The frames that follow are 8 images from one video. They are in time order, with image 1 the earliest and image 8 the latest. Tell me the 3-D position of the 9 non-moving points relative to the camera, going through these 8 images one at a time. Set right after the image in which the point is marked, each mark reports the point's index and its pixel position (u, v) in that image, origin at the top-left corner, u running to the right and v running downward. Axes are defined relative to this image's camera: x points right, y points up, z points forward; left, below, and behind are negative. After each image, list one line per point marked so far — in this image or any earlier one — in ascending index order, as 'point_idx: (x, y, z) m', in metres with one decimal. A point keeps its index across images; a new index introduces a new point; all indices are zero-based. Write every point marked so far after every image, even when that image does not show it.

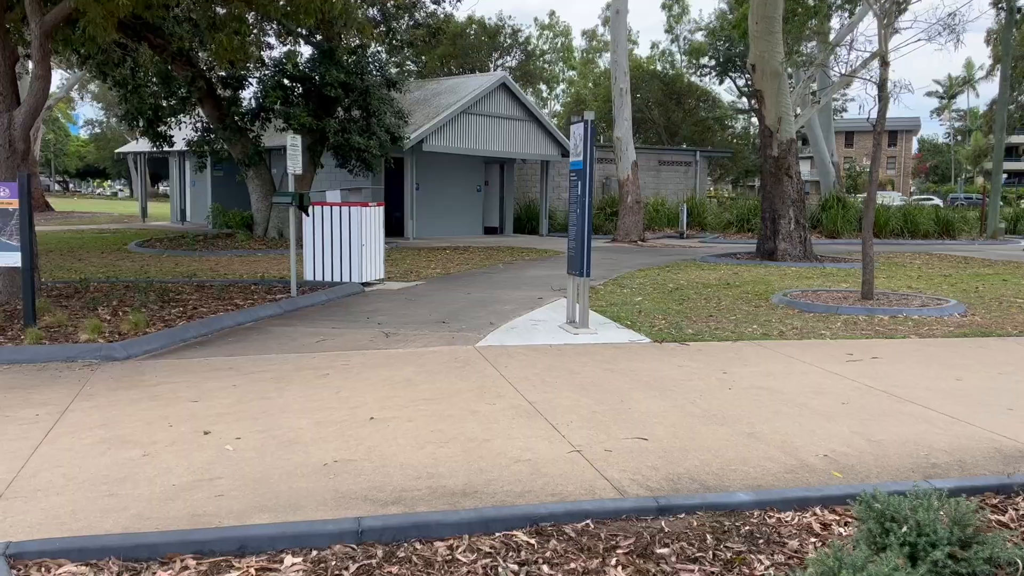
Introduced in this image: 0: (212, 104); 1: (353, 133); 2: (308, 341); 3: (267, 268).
0: (-7.0, +4.3, +19.2) m
1: (-3.7, +3.6, +19.3) m
2: (-2.0, -0.5, +8.0) m
3: (-4.1, +0.3, +14.2) m
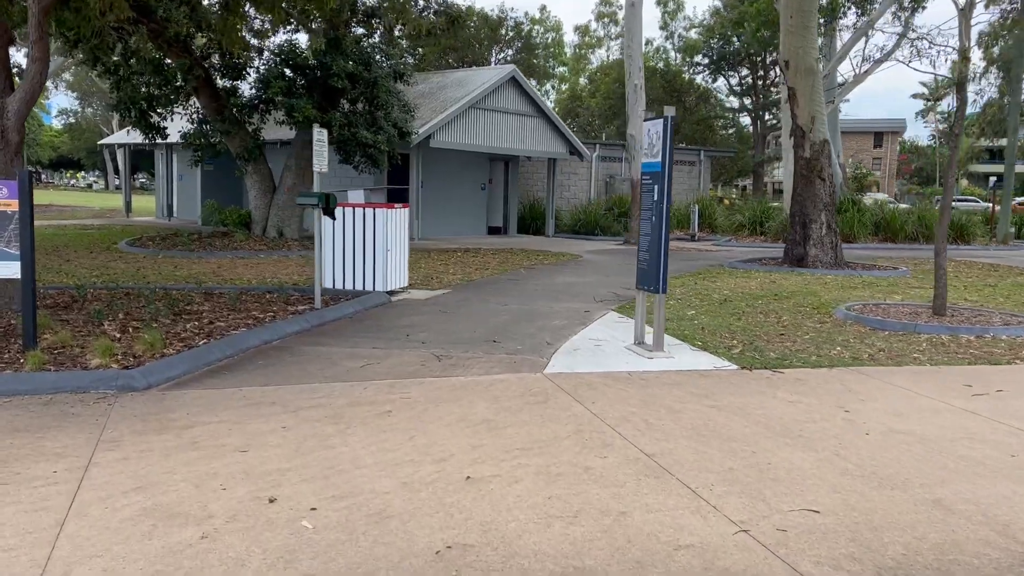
0: (-6.6, +4.2, +18.1) m
1: (-3.3, +3.5, +18.3) m
2: (-1.4, -0.6, +7.0) m
3: (-3.7, +0.2, +13.1) m
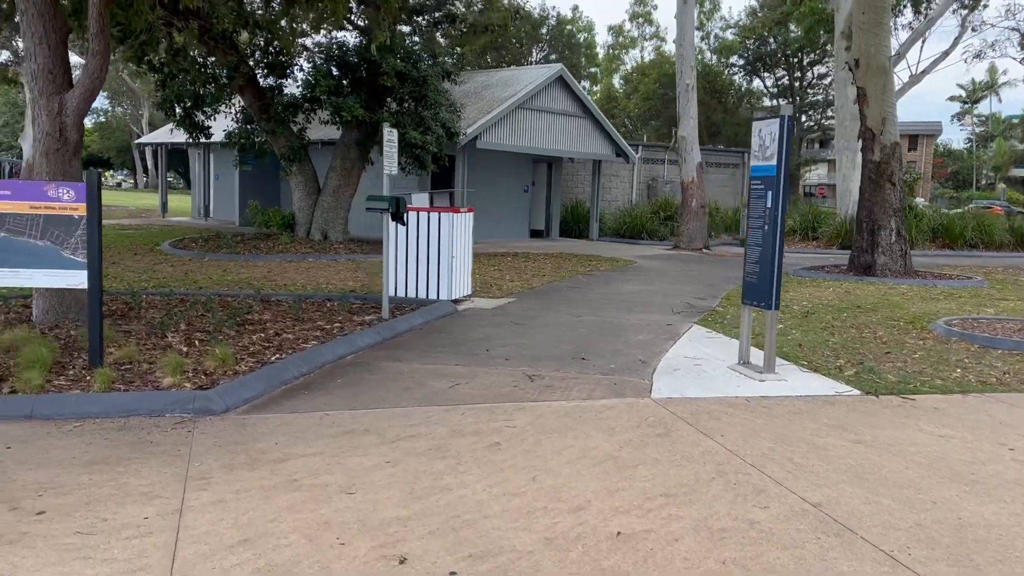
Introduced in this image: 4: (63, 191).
0: (-5.5, +4.2, +17.7) m
1: (-2.2, +3.4, +17.8) m
2: (-0.6, -0.8, +6.4) m
3: (-2.8, +0.1, +12.6) m
4: (-3.3, +0.7, +6.0) m
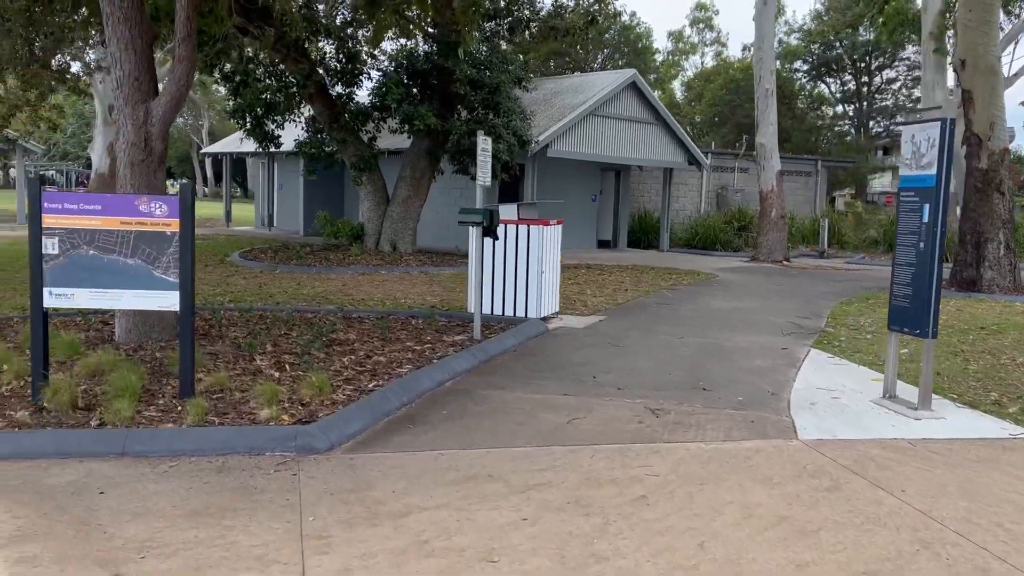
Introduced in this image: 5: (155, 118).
0: (-3.9, +3.9, +17.4) m
1: (-0.6, +3.2, +17.3) m
2: (+0.3, -0.9, +5.8) m
3: (-1.5, -0.1, +12.1) m
4: (-2.4, +0.6, +5.6) m
5: (-3.2, +1.5, +7.4) m
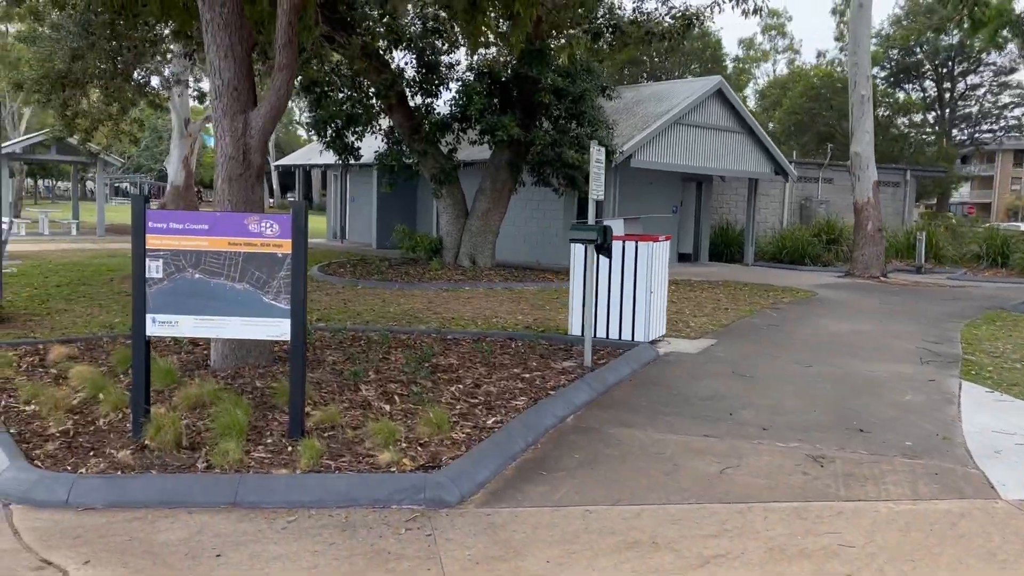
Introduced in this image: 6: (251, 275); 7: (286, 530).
0: (-2.2, +3.6, +17.0) m
1: (+1.1, +2.8, +16.6) m
2: (+1.2, -1.1, +5.1) m
3: (-0.2, -0.4, +11.6) m
4: (-1.5, +0.4, +5.1) m
5: (-2.2, +1.3, +7.0) m
6: (-1.6, +0.1, +5.1) m
7: (-1.1, -1.2, +4.0) m
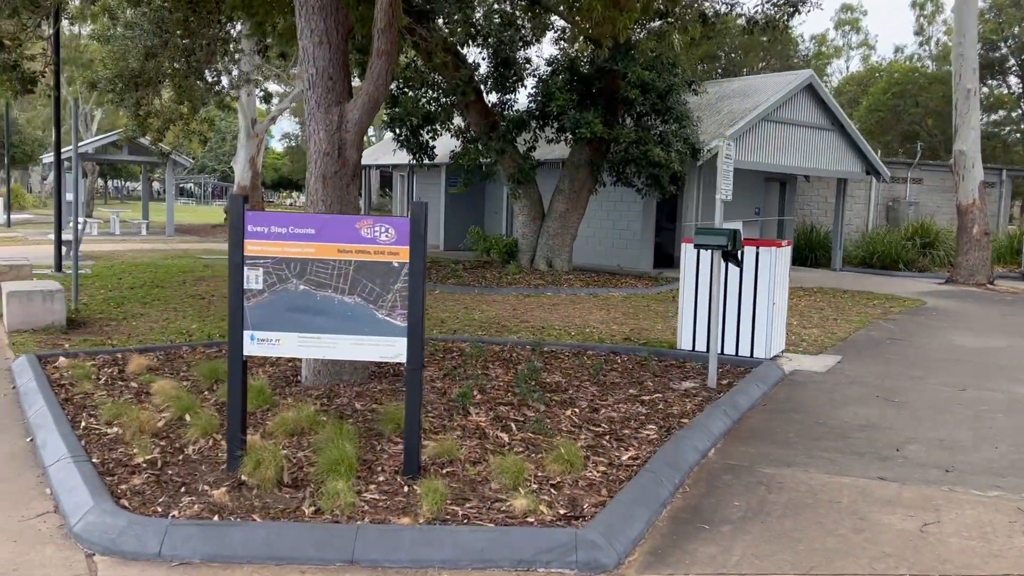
0: (-0.6, +3.5, +16.3) m
1: (+2.6, +2.7, +15.8) m
2: (+2.0, -1.2, +4.3) m
3: (+1.0, -0.4, +10.8) m
4: (-0.7, +0.3, +4.4) m
5: (-1.2, +1.3, +6.4) m
6: (-0.8, 0.0, +4.4) m
7: (-0.4, -1.3, +3.3) m
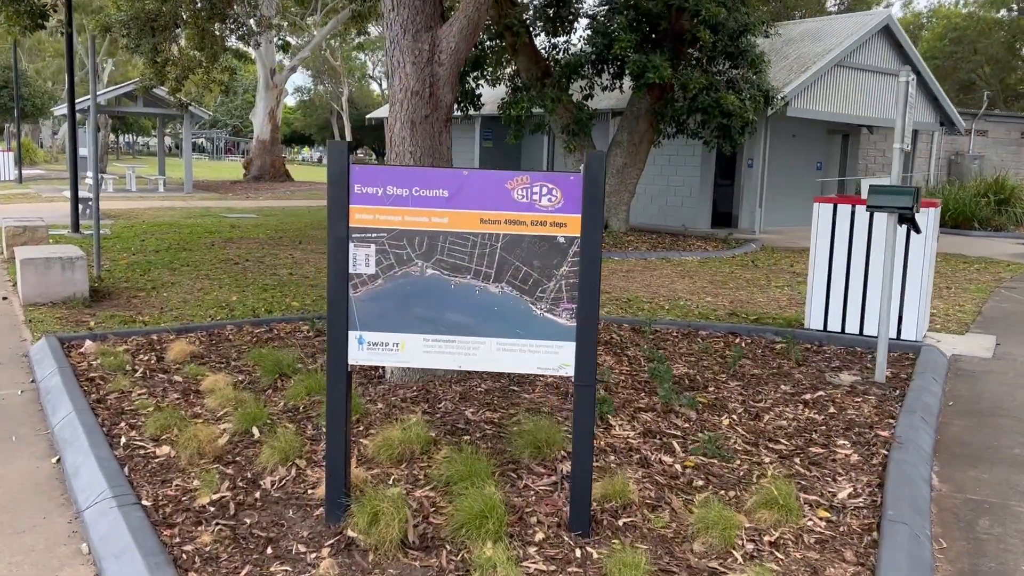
0: (+0.4, +4.2, +14.9) m
1: (+3.6, +3.4, +14.3) m
2: (+2.8, -1.2, +3.0) m
3: (+1.9, -0.1, +9.5) m
4: (+0.1, +0.4, +3.1) m
5: (-0.4, +1.4, +5.0) m
6: (0.0, +0.1, +3.1) m
7: (+0.4, -1.3, +2.1) m
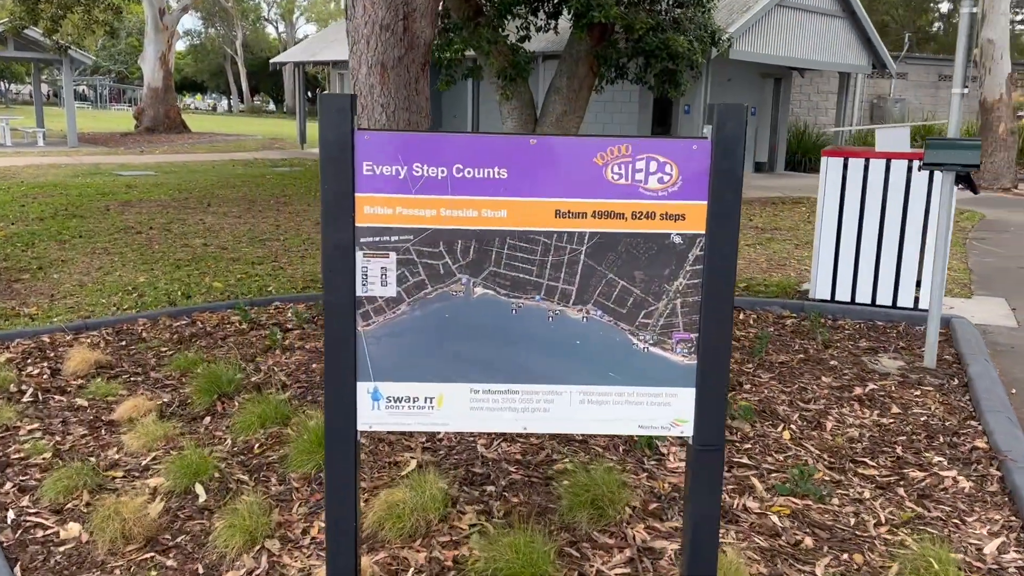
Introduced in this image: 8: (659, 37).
0: (-0.8, +4.9, +13.5) m
1: (+2.5, +4.1, +13.3) m
2: (+3.0, -1.1, +2.4) m
3: (+1.5, +0.3, +8.6) m
4: (+0.3, +0.3, +2.1) m
5: (-0.4, +1.5, +3.9) m
6: (+0.3, 0.0, +2.1) m
7: (+0.8, -1.4, +1.2) m
8: (+2.3, +4.0, +13.3) m
